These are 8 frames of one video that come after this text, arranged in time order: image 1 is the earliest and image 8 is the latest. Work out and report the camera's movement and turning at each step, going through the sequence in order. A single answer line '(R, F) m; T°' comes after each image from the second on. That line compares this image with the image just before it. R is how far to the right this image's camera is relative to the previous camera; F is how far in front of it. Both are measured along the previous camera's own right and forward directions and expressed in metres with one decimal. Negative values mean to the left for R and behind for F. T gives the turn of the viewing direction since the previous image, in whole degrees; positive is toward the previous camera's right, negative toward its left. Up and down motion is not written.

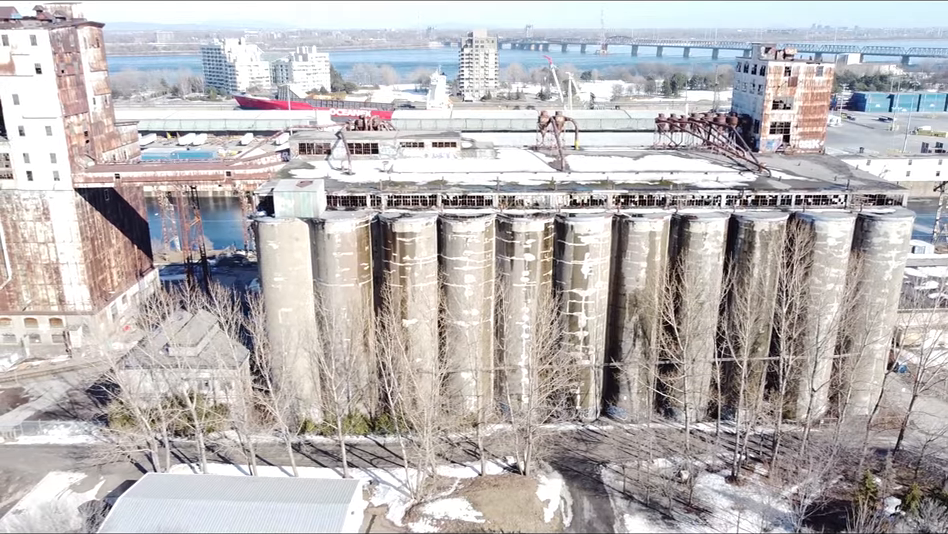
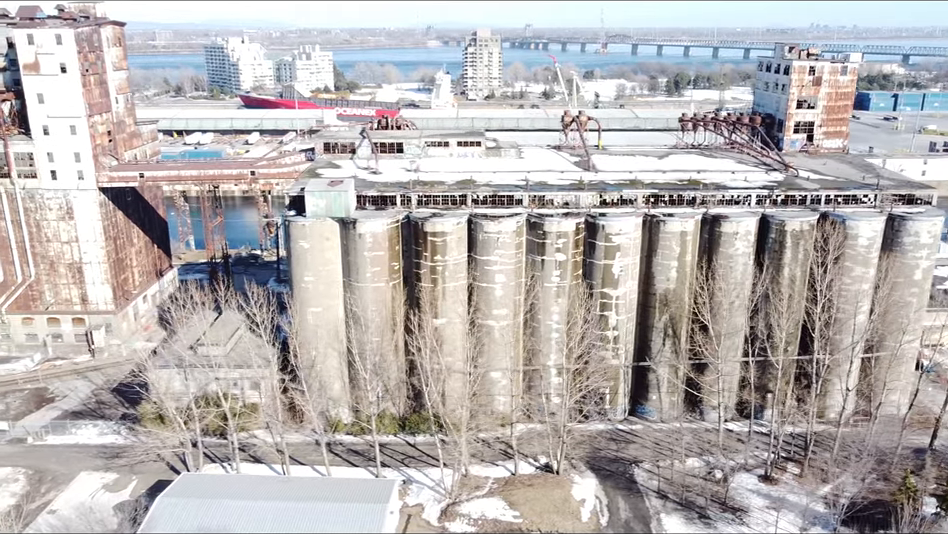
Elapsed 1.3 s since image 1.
(-1.6, 0.0) m; 0°
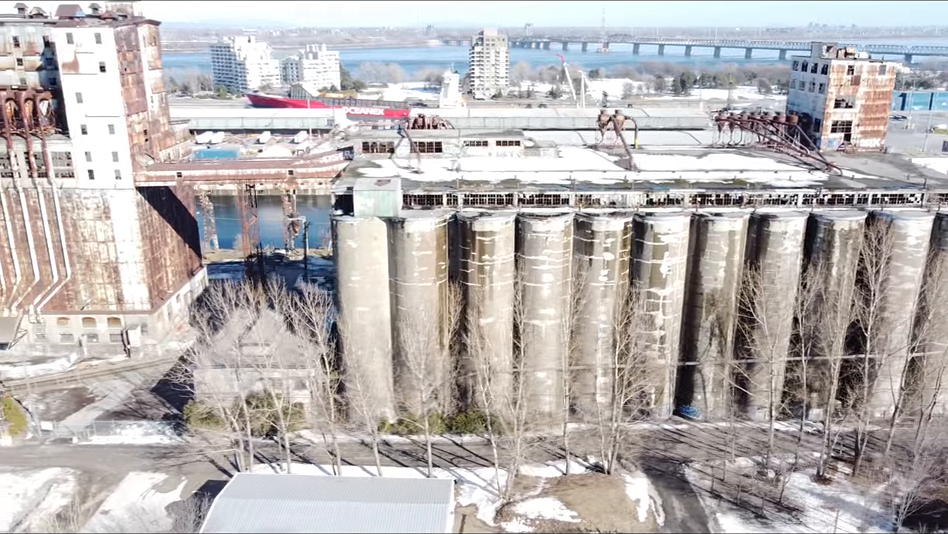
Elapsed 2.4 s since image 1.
(-2.5, +0.1) m; 0°
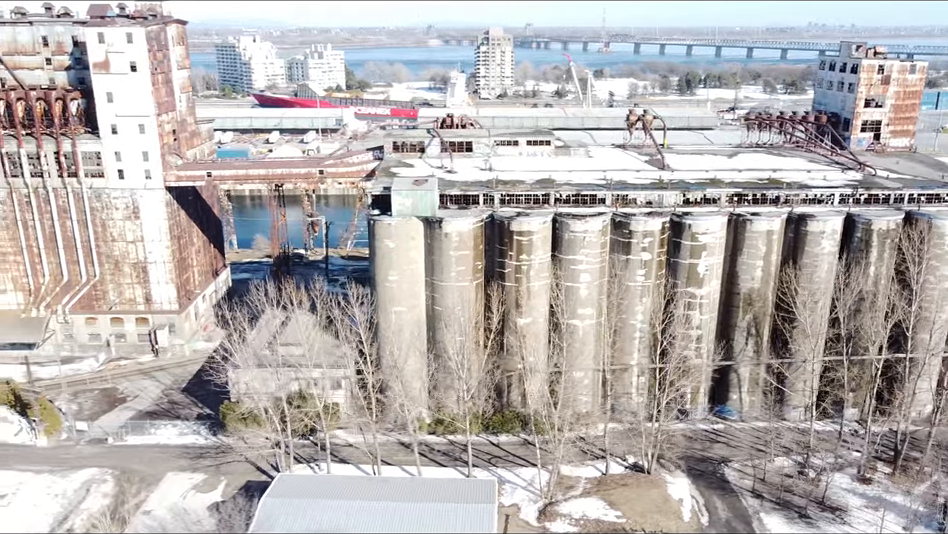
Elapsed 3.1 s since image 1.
(-1.9, 0.0) m; 0°
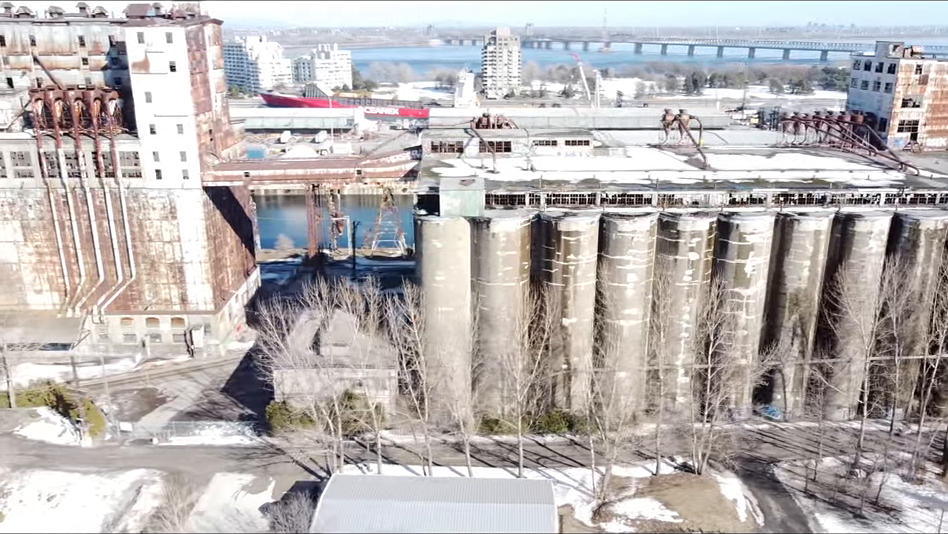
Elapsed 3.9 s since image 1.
(-2.4, 0.0) m; 0°
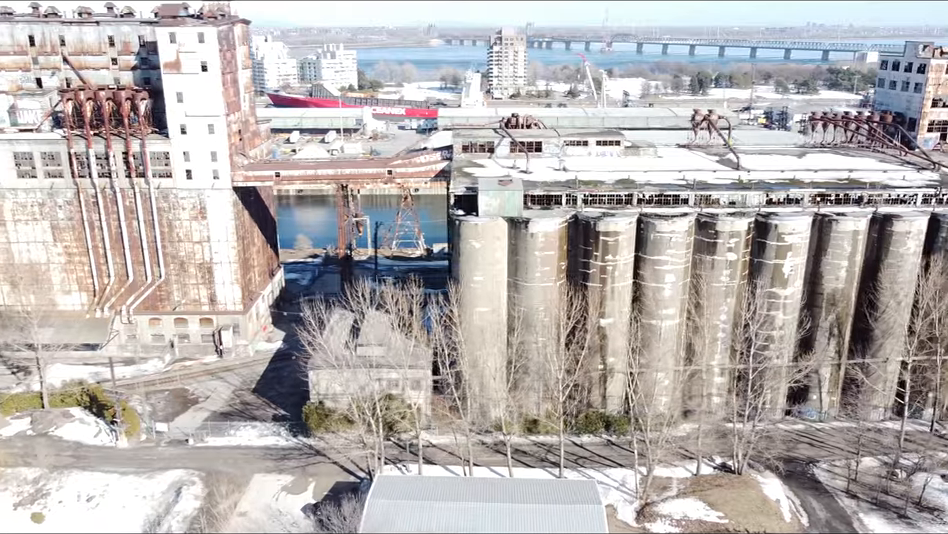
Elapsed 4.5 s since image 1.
(-1.9, 0.0) m; 0°
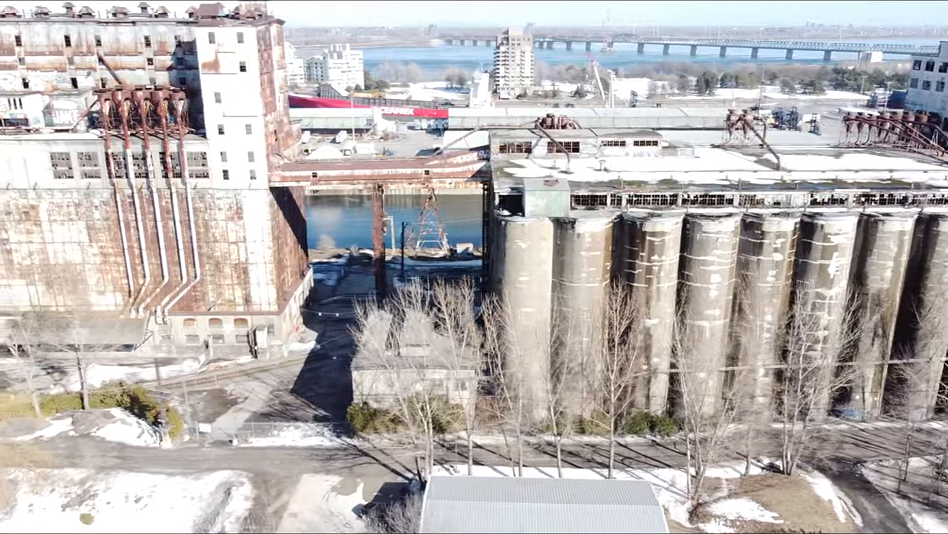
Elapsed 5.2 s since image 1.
(-2.3, 0.0) m; 0°
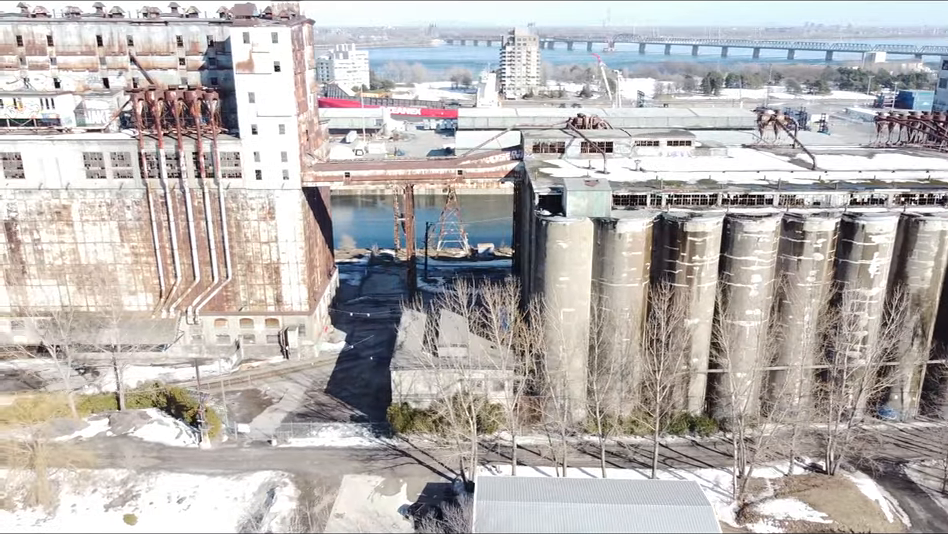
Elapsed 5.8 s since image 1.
(-2.1, 0.0) m; 0°
